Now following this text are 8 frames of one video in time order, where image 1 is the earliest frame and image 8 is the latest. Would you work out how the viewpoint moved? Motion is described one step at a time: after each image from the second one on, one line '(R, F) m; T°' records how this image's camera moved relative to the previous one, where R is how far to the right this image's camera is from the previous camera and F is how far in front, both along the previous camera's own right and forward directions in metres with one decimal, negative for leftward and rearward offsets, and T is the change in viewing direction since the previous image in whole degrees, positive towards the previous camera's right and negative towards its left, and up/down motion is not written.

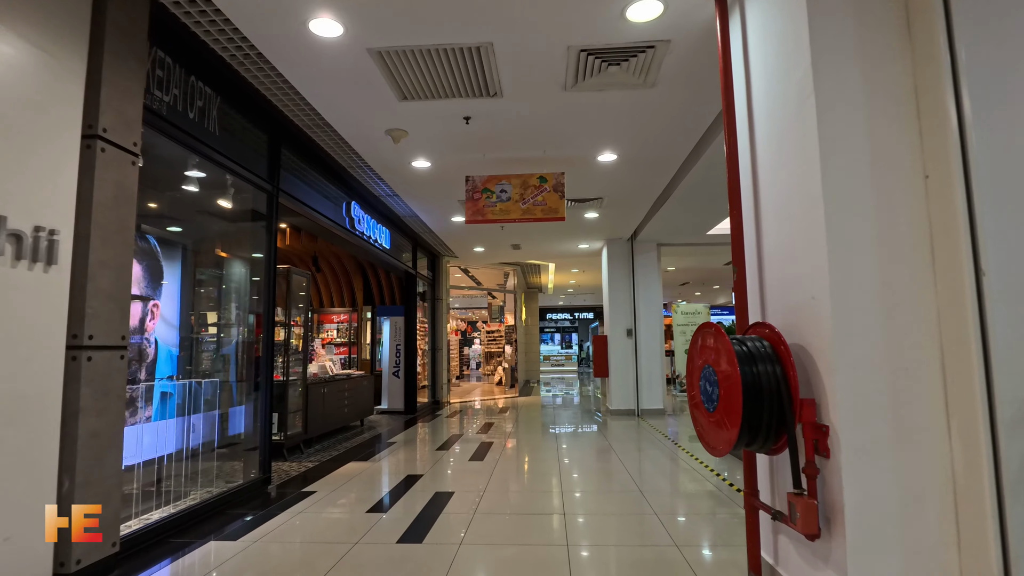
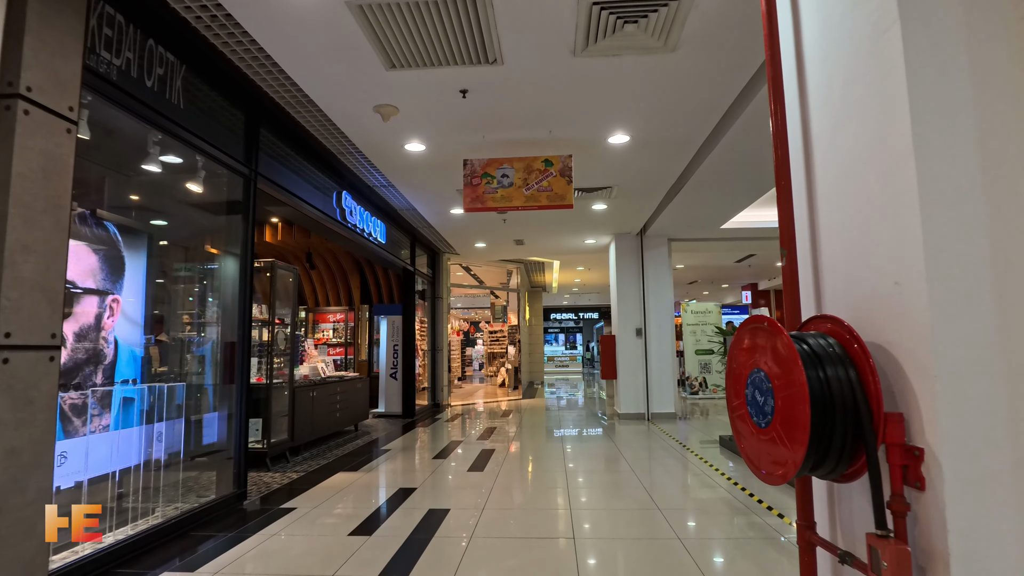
(0.0, +0.4) m; 0°
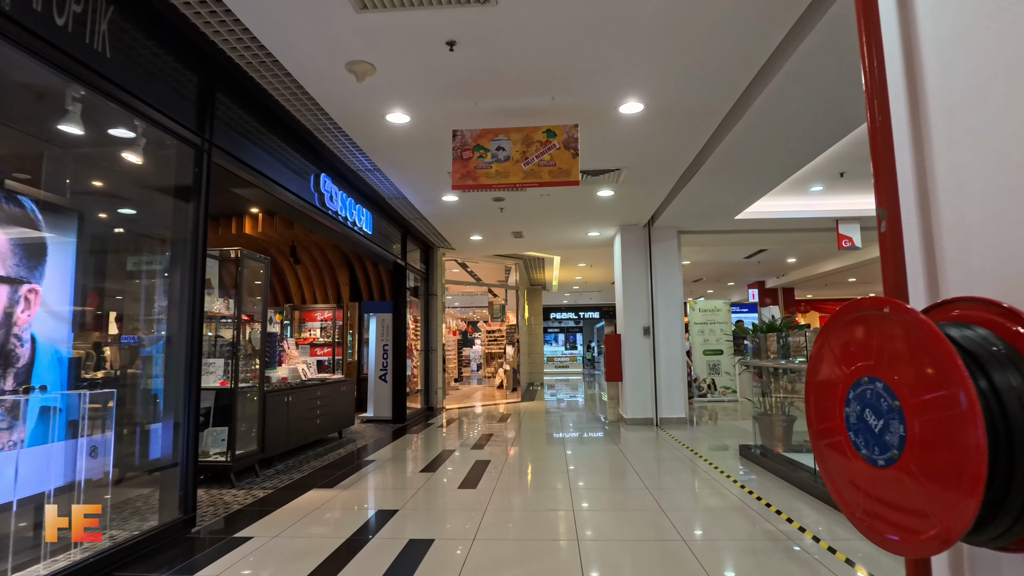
(0.0, +0.5) m; 0°
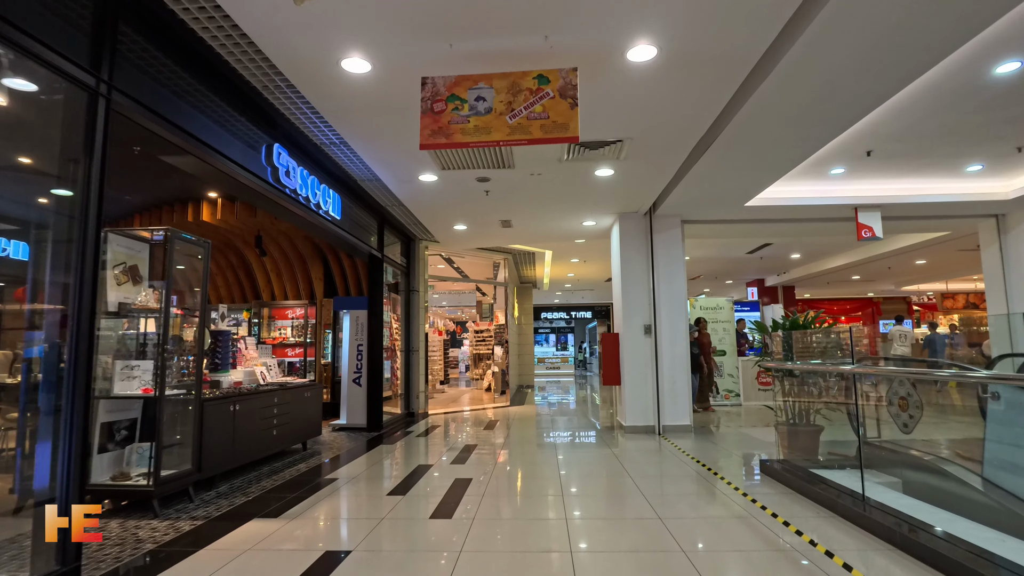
(0.0, +0.7) m; +1°
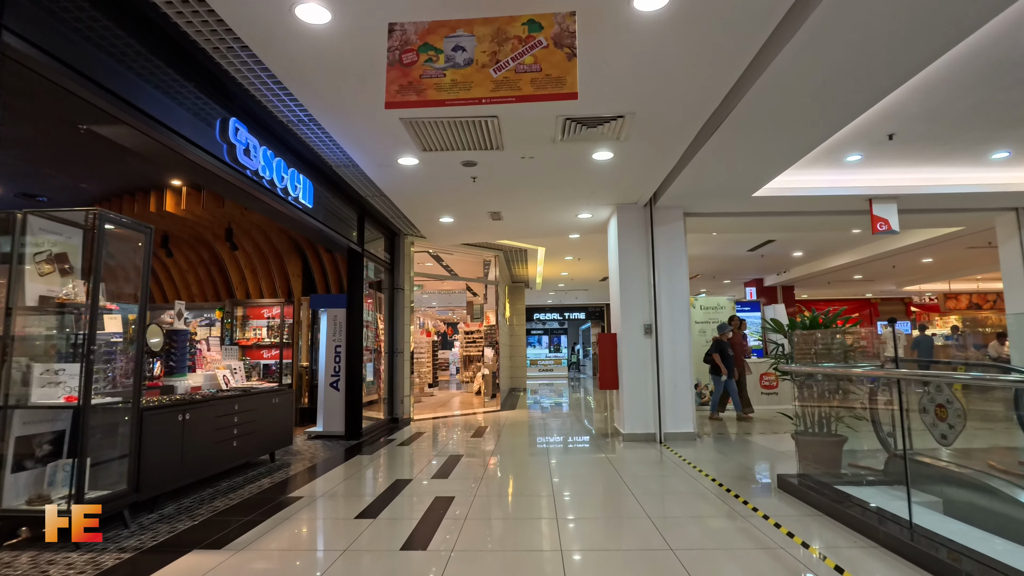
(0.0, +0.5) m; +1°
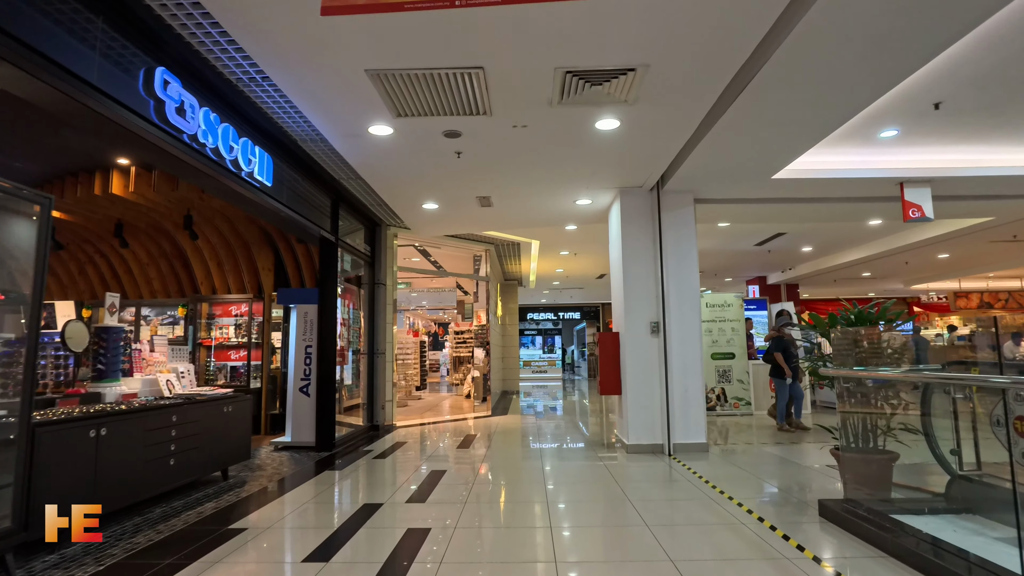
(0.0, +0.6) m; +1°
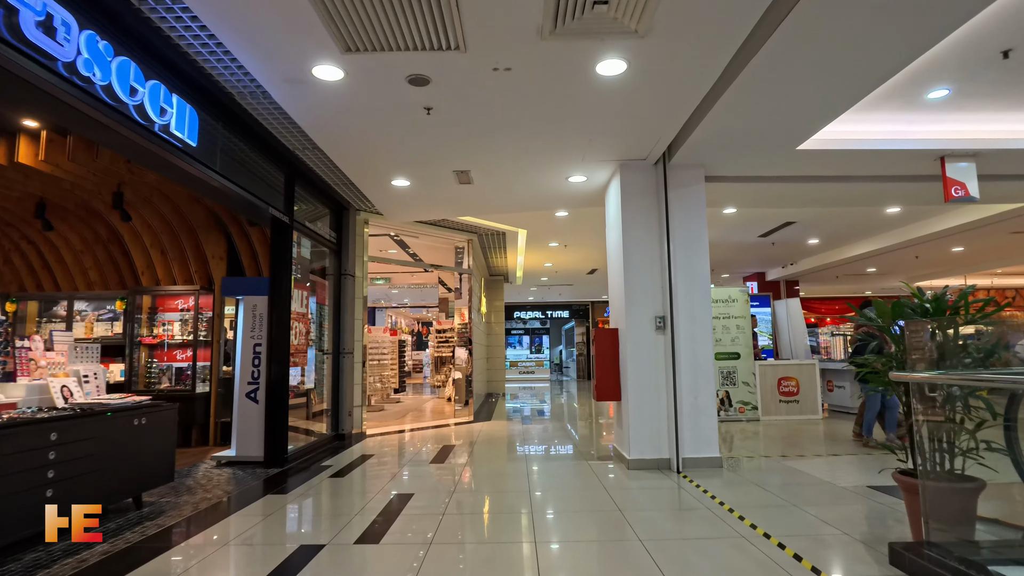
(0.0, +0.7) m; +1°
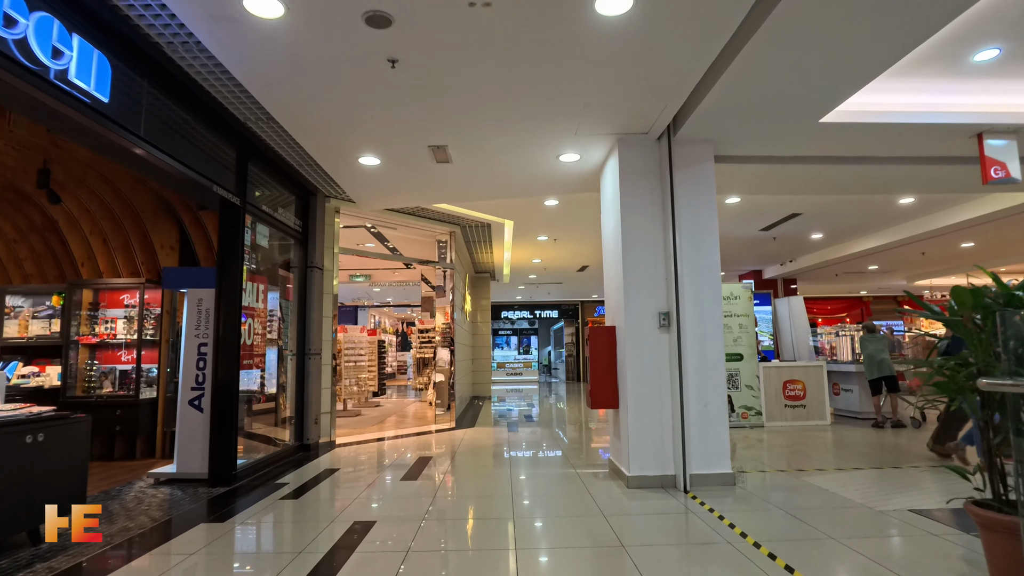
(0.0, +0.6) m; +1°
